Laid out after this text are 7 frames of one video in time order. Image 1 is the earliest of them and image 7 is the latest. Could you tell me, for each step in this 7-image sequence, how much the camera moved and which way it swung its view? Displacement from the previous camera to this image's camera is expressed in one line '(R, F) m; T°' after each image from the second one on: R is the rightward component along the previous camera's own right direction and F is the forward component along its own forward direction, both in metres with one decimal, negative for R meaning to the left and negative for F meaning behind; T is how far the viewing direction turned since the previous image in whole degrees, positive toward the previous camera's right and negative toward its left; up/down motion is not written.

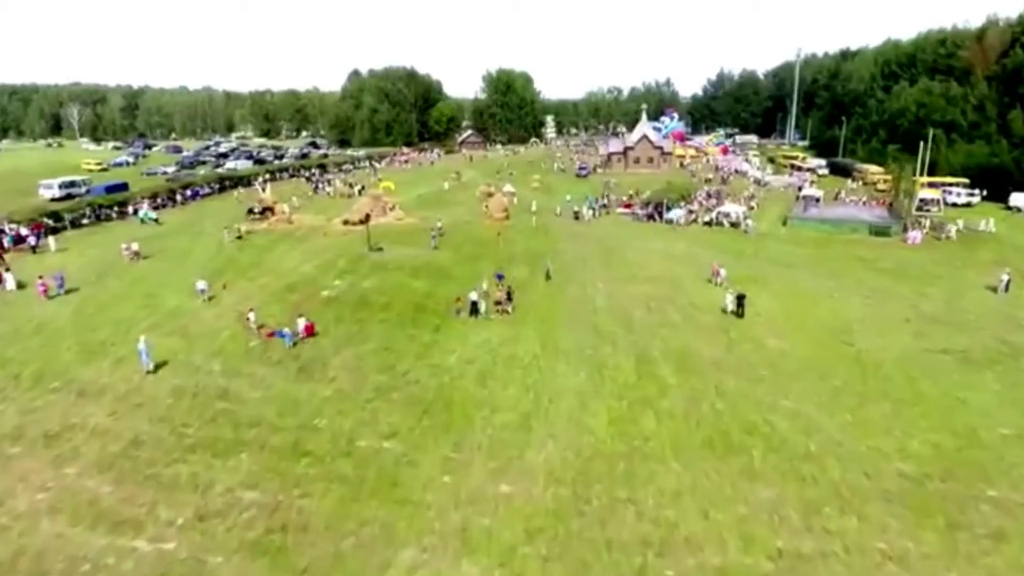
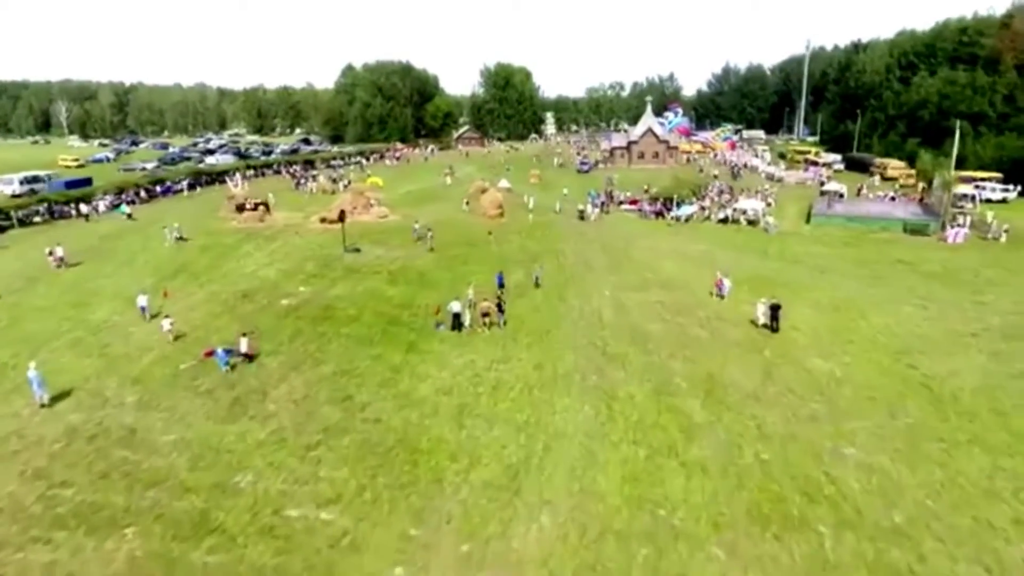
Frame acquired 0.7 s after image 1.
(+0.6, +6.9) m; 0°
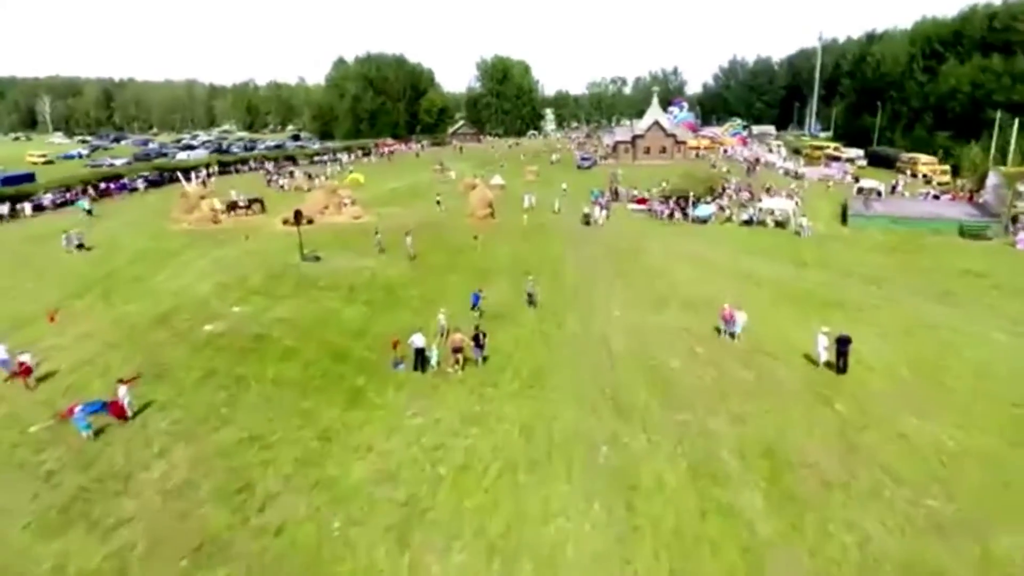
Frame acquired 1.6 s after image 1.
(+0.8, +8.7) m; 0°
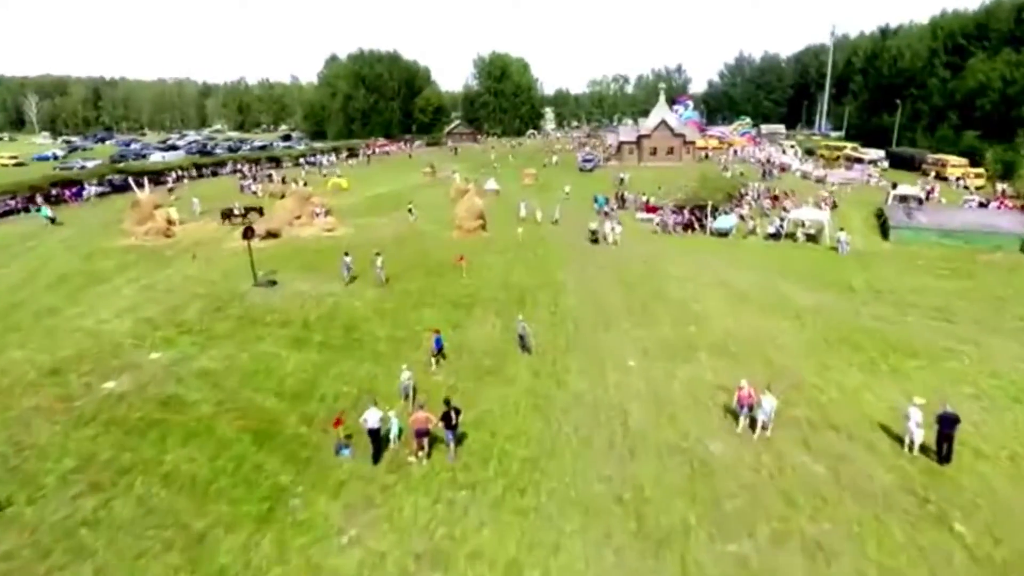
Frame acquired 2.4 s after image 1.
(+0.5, +7.1) m; 0°
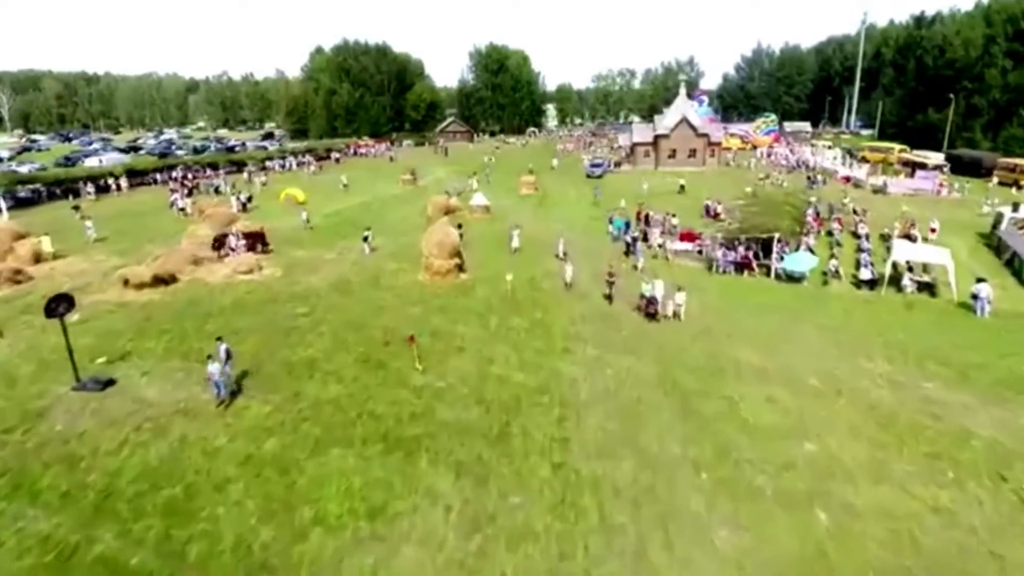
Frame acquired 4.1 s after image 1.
(+0.8, +14.5) m; 0°
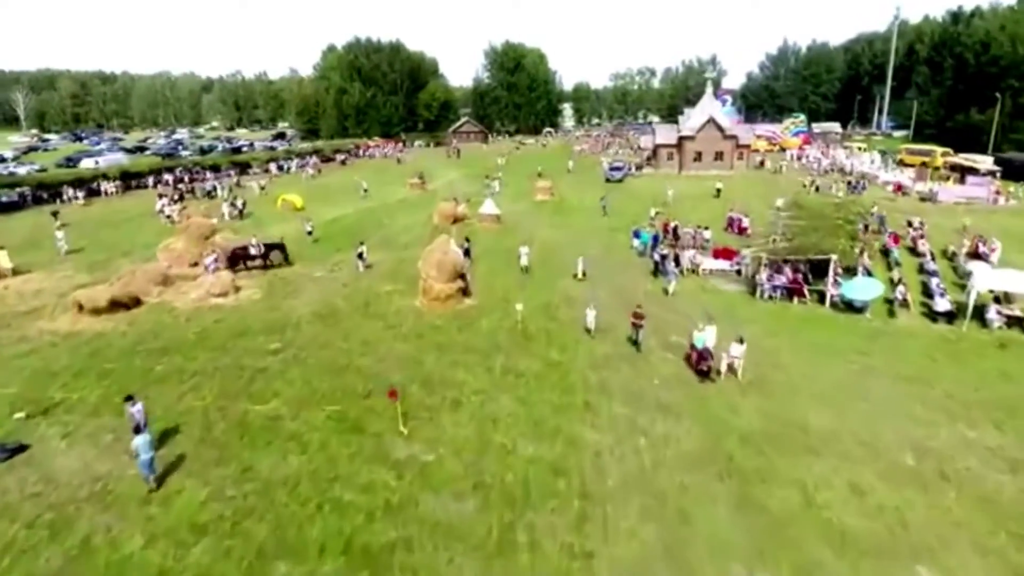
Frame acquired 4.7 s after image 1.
(+0.2, +5.0) m; -1°
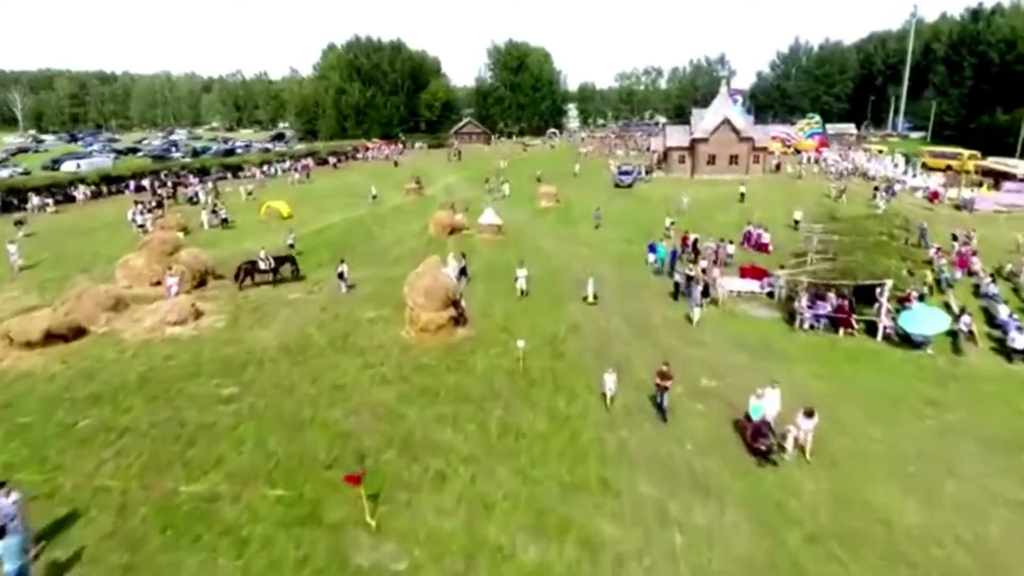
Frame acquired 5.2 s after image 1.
(+0.1, +4.4) m; 0°
